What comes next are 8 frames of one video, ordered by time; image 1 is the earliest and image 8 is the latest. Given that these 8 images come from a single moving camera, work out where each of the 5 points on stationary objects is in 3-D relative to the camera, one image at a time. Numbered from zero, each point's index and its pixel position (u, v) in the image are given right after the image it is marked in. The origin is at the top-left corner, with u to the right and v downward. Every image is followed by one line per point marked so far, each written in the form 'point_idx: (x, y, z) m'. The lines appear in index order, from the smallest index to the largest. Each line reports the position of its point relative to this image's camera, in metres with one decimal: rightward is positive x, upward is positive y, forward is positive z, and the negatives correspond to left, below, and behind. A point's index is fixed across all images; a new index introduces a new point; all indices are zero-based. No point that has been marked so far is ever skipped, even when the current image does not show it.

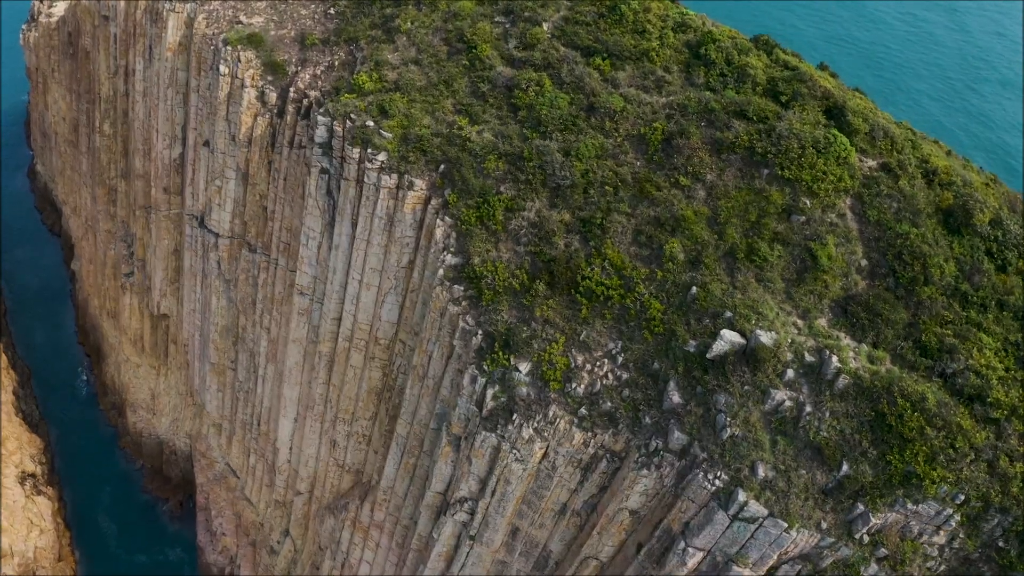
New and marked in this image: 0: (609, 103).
0: (+3.2, +6.0, +19.1) m
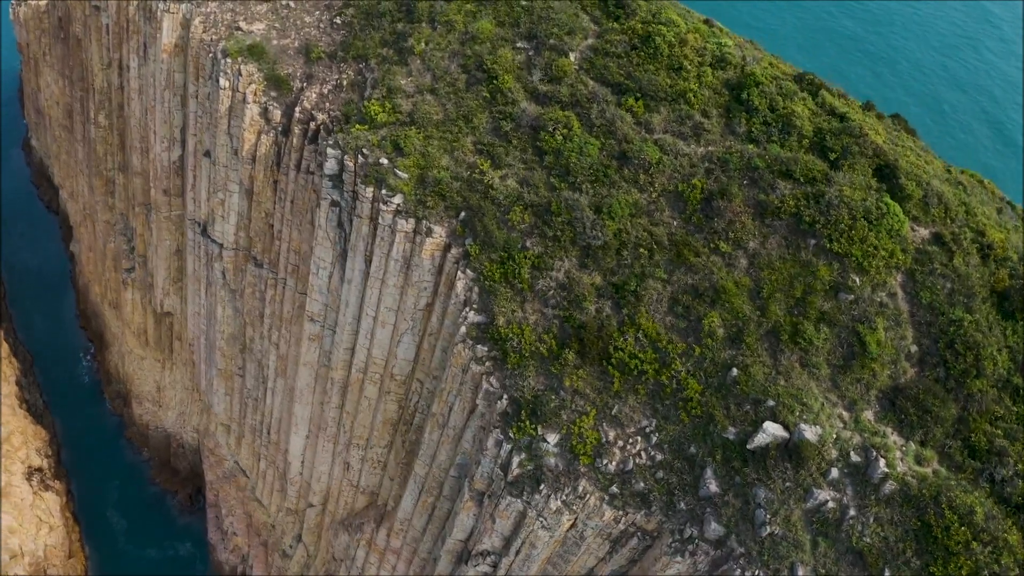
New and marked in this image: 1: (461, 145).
0: (+4.0, +4.1, +17.9) m
1: (-1.8, +4.8, +19.9) m
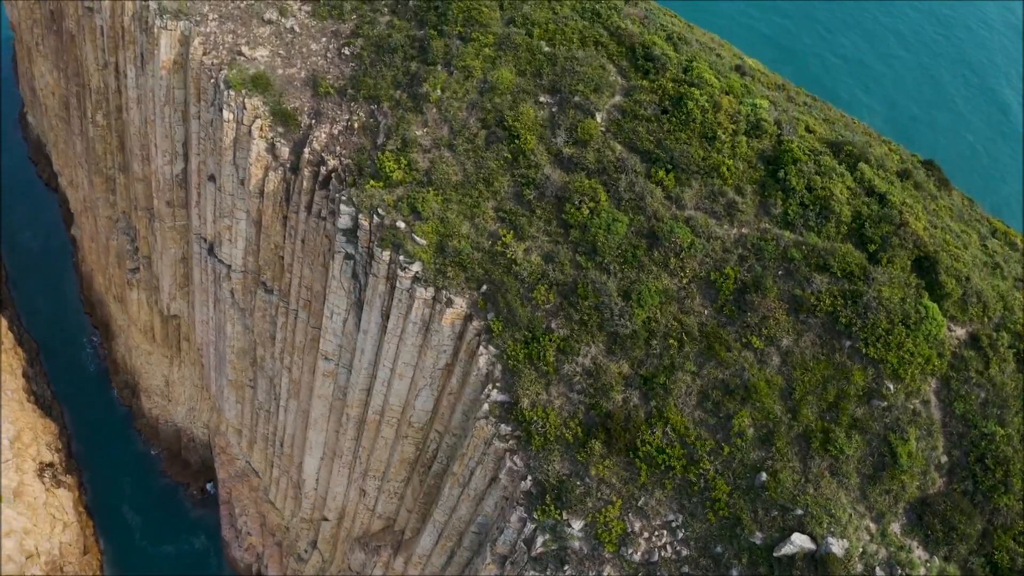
0: (+4.8, +1.5, +17.3) m
1: (-1.0, +2.5, +19.2) m
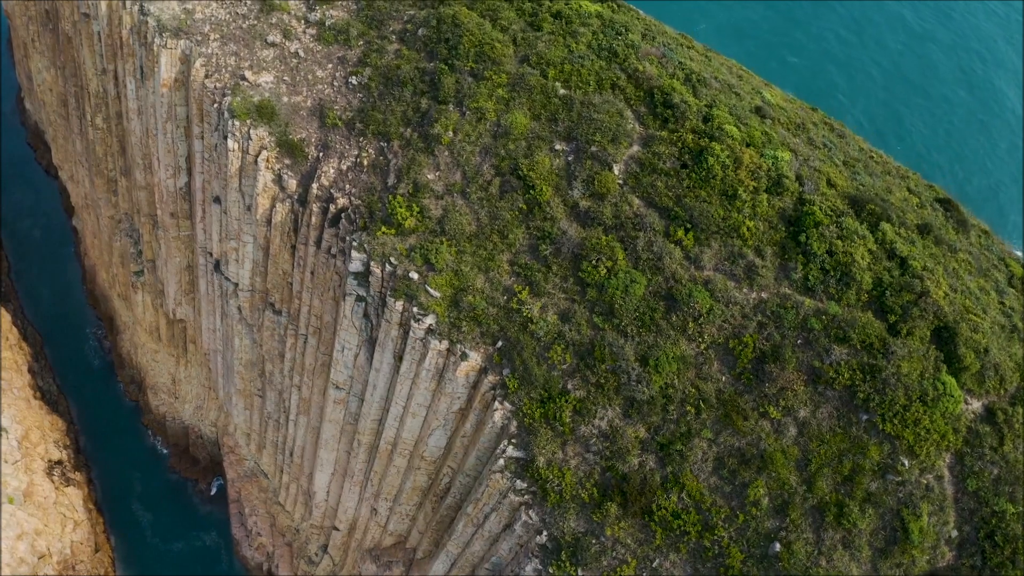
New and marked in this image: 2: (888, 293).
0: (+5.3, -0.4, +17.2) m
1: (-0.5, +0.7, +19.0) m
2: (+10.6, -0.2, +16.7) m
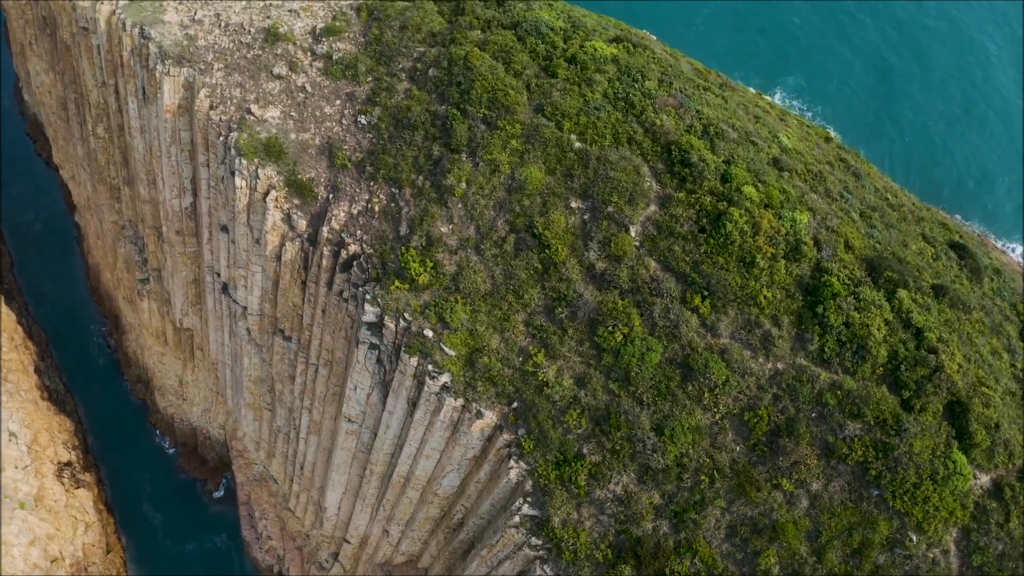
0: (+5.8, -2.4, +17.3) m
1: (0.0, -1.2, +19.0) m
2: (+11.1, -2.2, +16.8) m
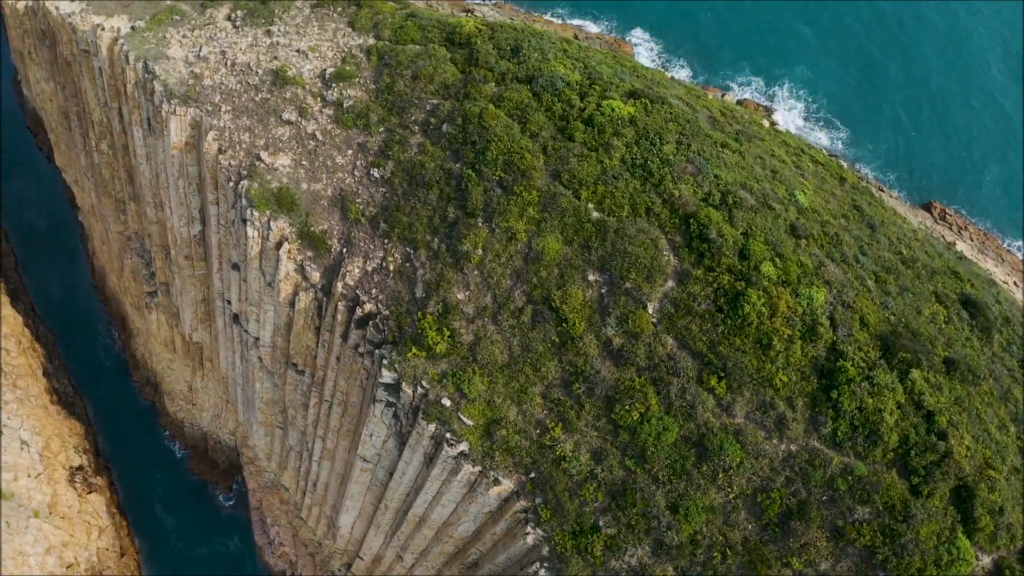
0: (+6.4, -4.9, +17.7) m
1: (+0.6, -3.6, +19.3) m
2: (+11.7, -4.8, +17.2) m
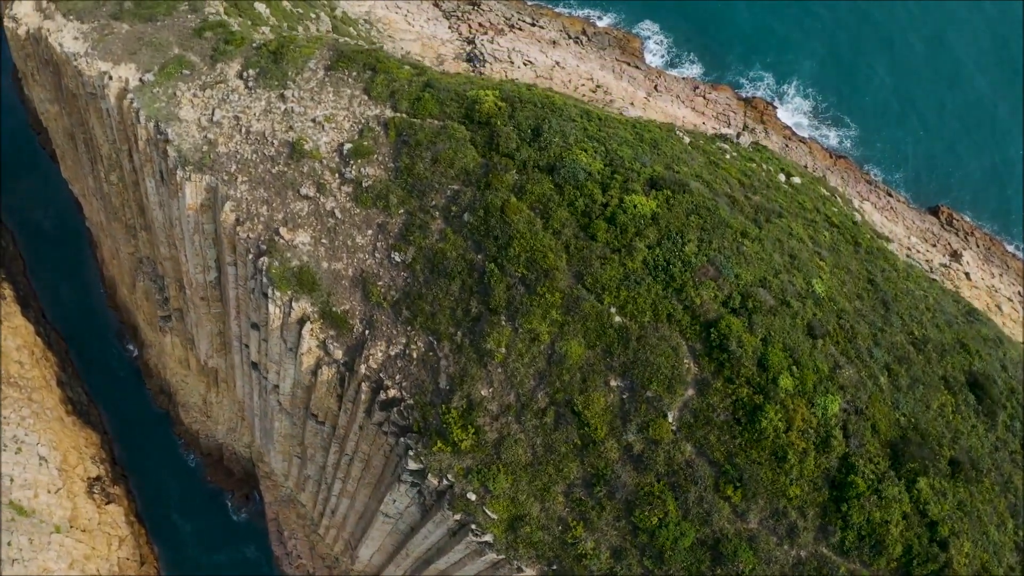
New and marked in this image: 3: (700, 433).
0: (+7.2, -8.6, +18.7) m
1: (+1.4, -7.1, +20.1) m
2: (+12.5, -8.5, +18.1) m
3: (+6.1, -4.7, +19.2) m
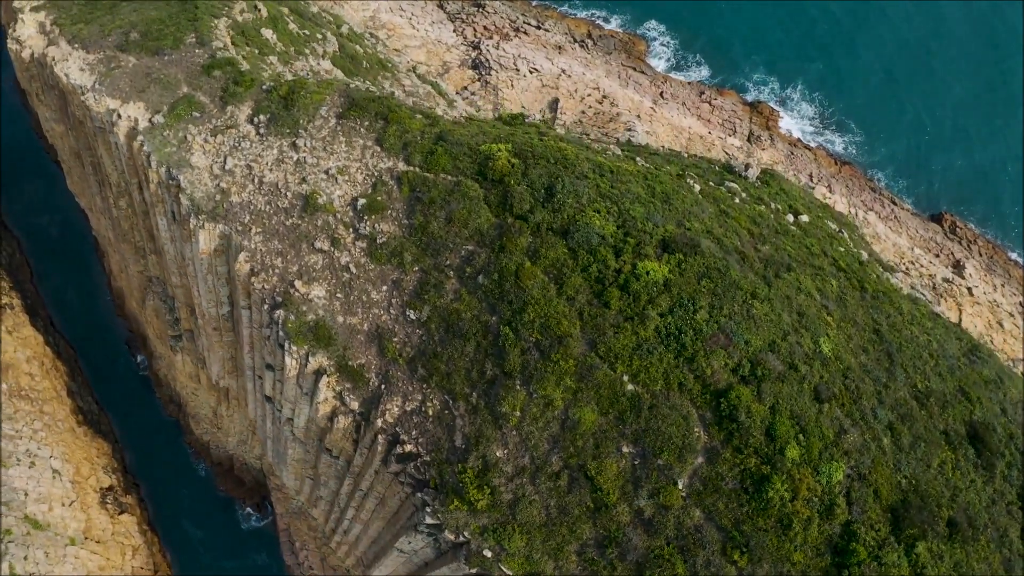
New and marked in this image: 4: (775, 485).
0: (+7.7, -11.0, +19.5) m
1: (+1.9, -9.5, +20.9) m
2: (+13.0, -11.0, +19.0) m
3: (+6.6, -7.1, +19.8) m
4: (+8.7, -6.4, +19.5) m
